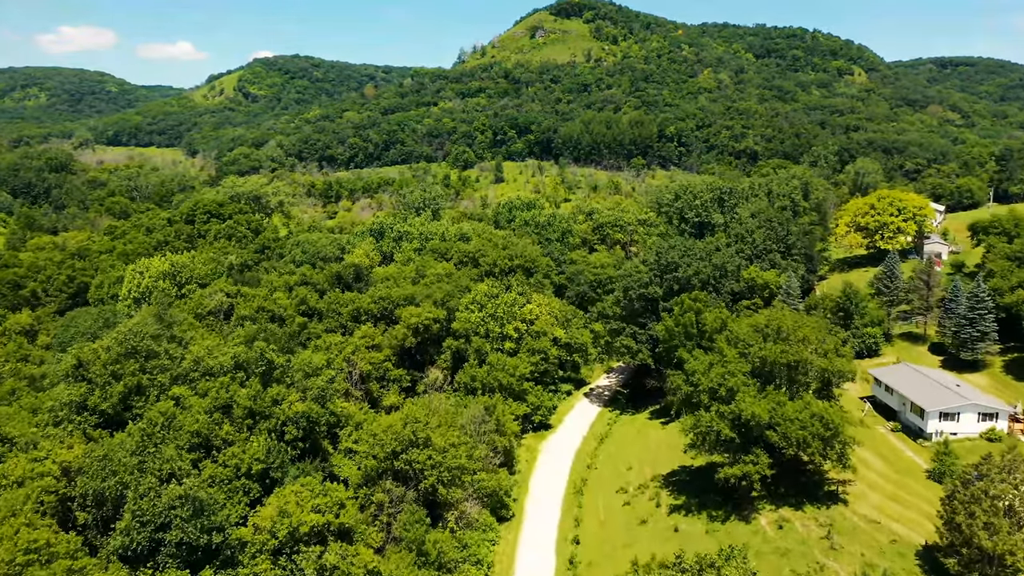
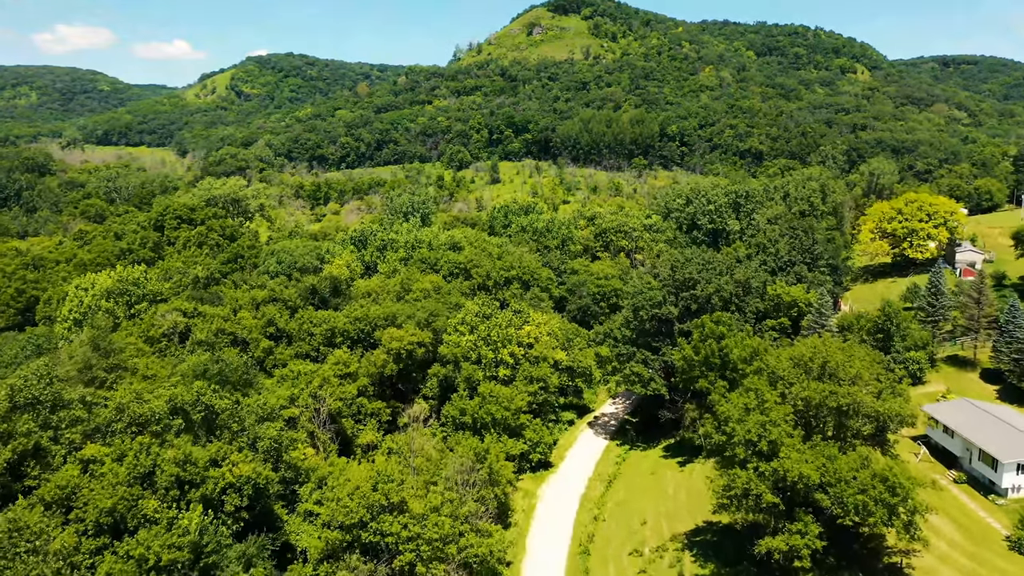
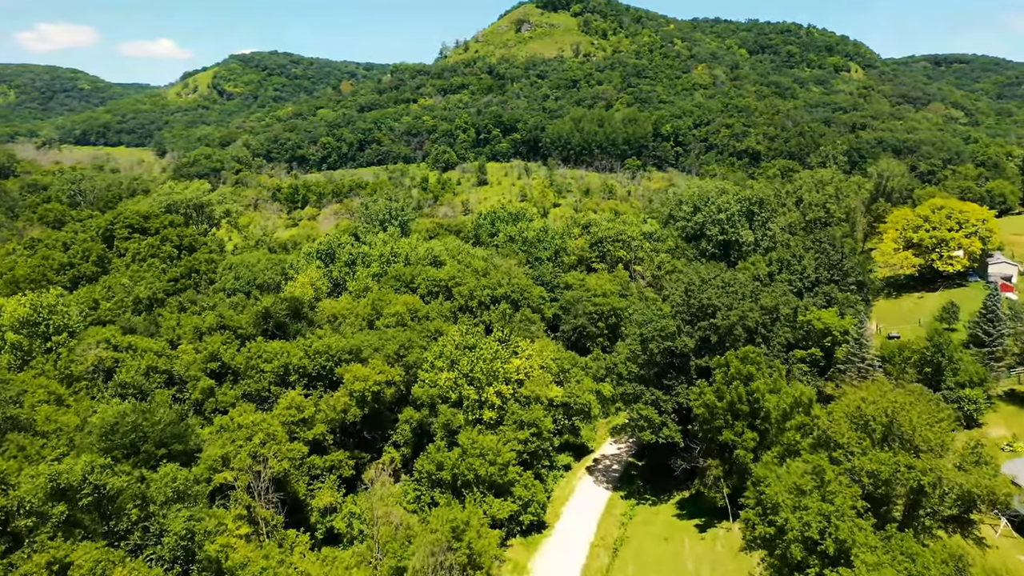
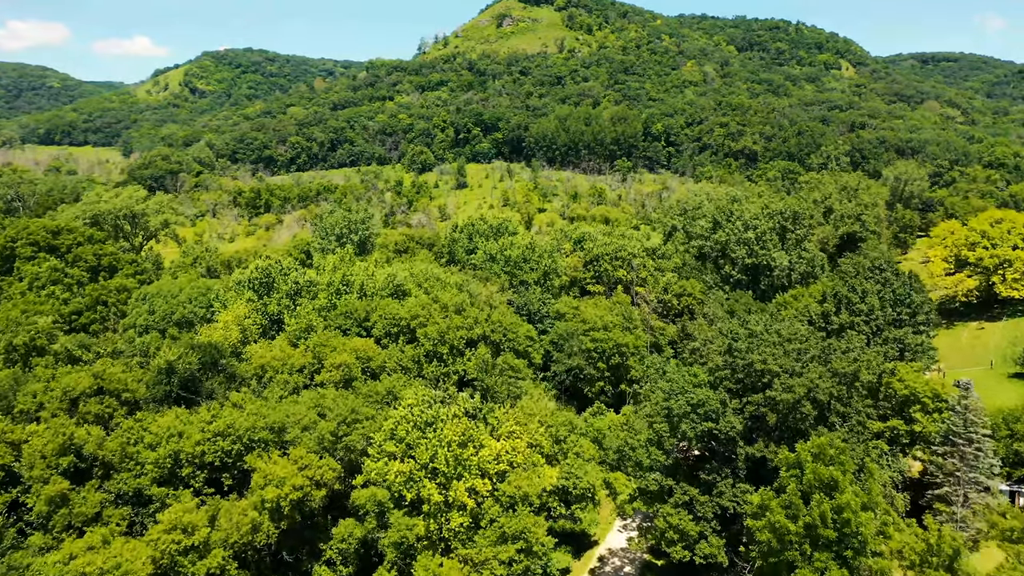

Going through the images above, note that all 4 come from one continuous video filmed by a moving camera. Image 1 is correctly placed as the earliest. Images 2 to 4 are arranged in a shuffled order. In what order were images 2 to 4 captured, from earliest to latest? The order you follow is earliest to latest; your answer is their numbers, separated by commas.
2, 3, 4
